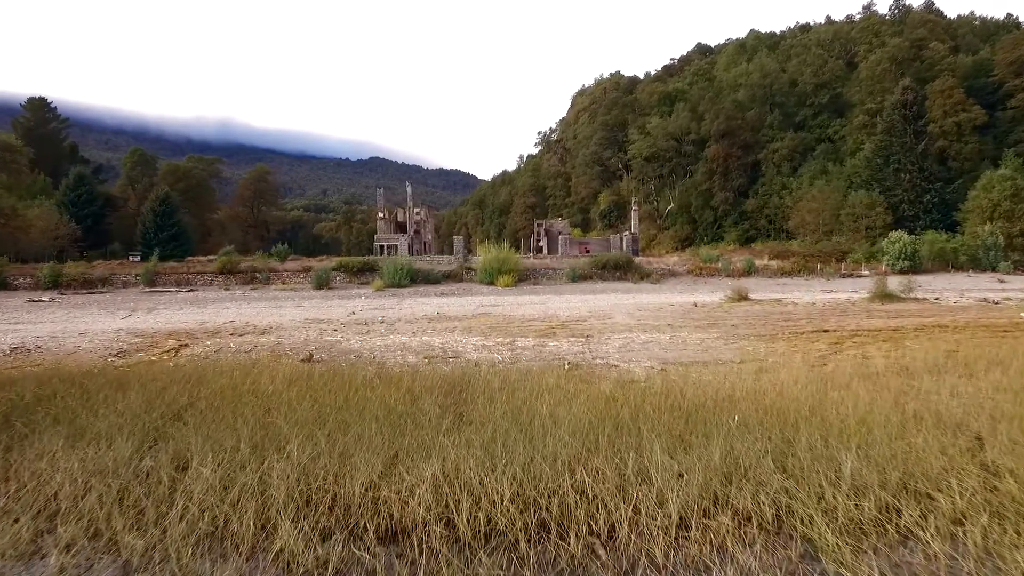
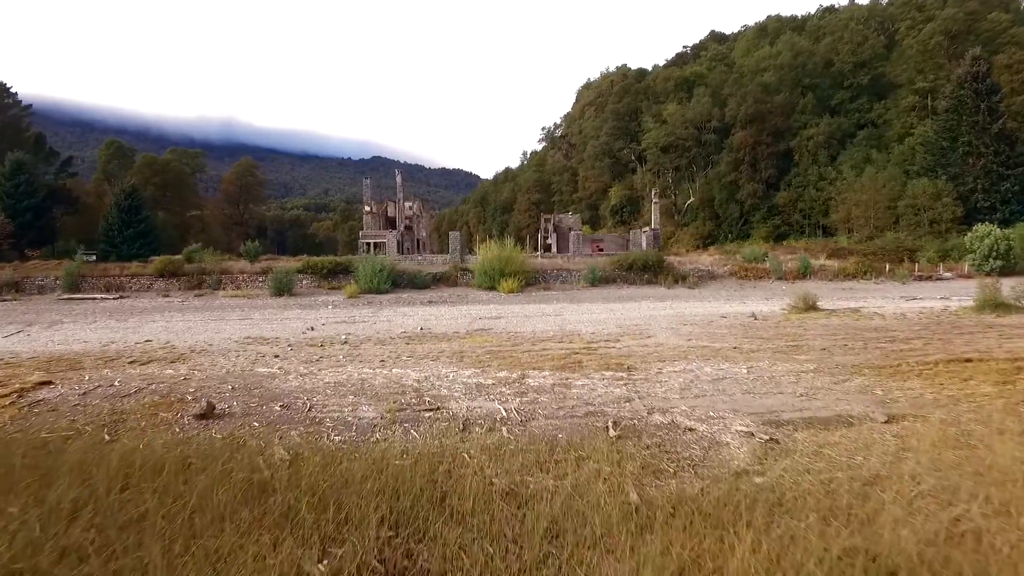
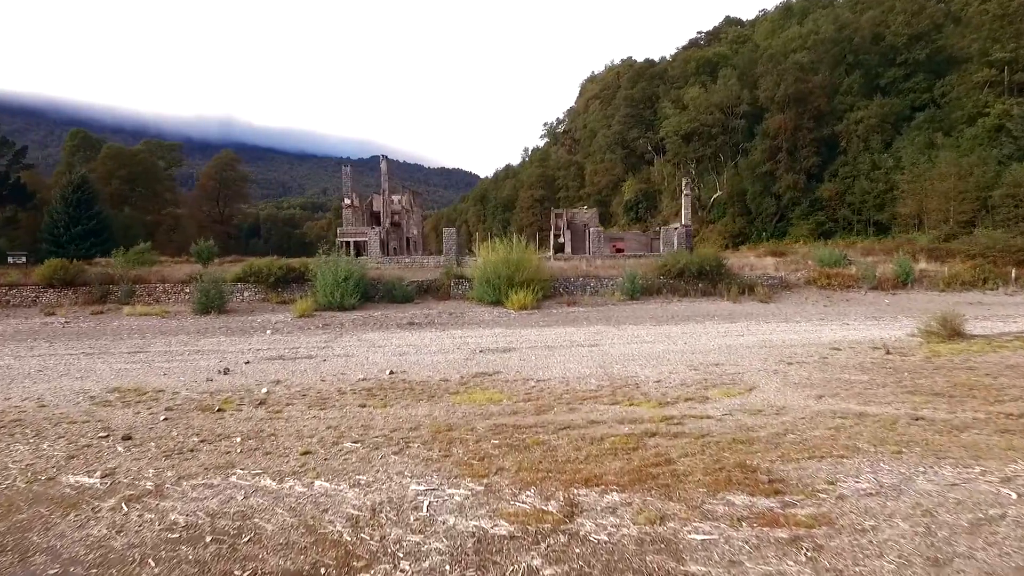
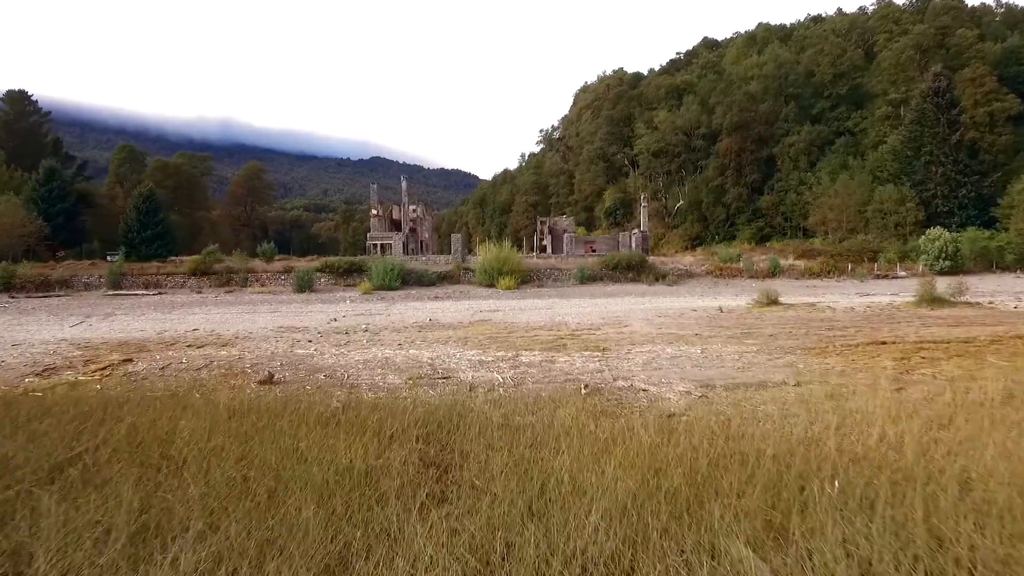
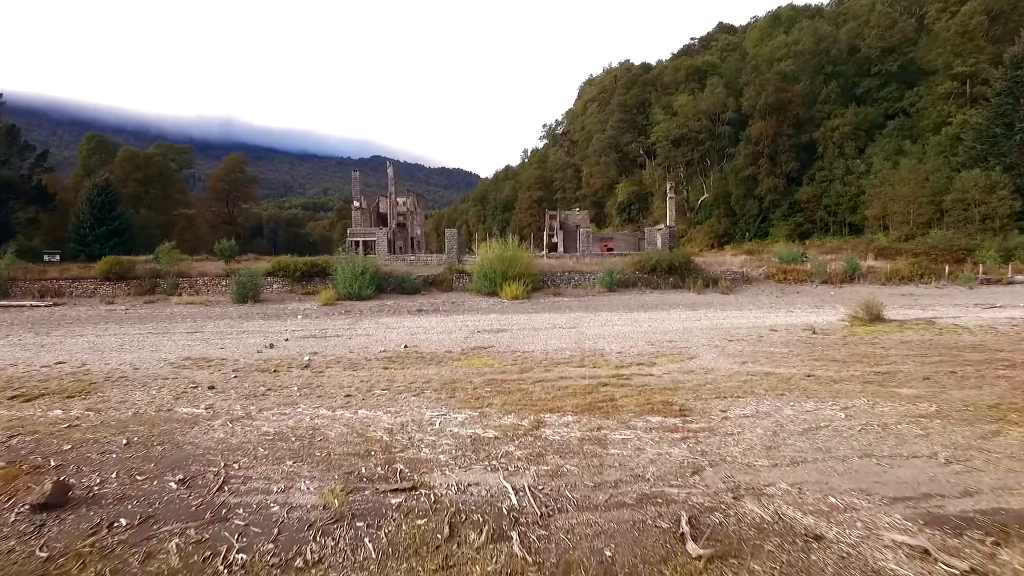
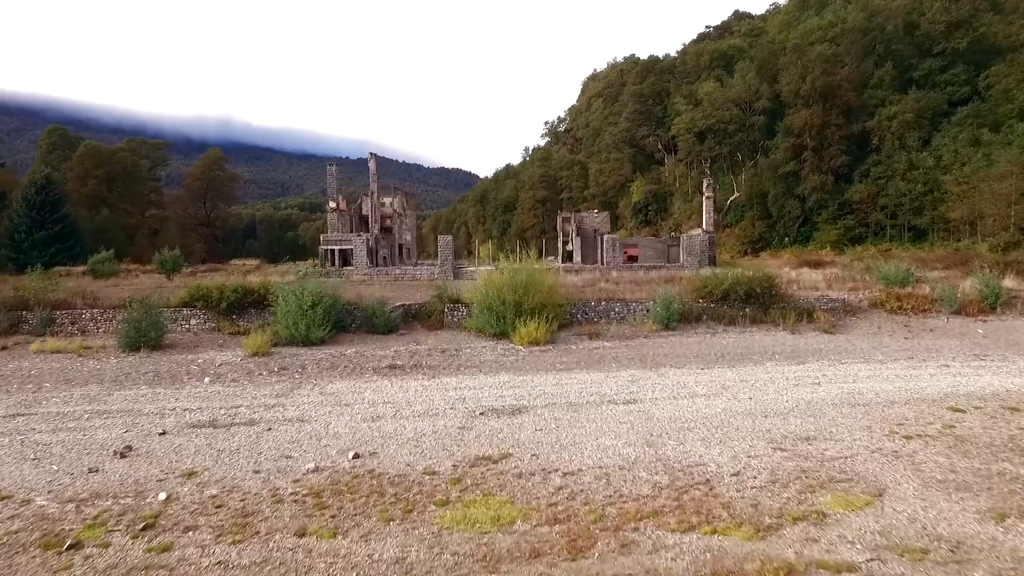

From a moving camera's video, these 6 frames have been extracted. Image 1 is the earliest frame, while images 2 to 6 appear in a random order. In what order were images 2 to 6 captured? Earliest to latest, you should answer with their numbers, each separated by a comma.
4, 2, 5, 3, 6
